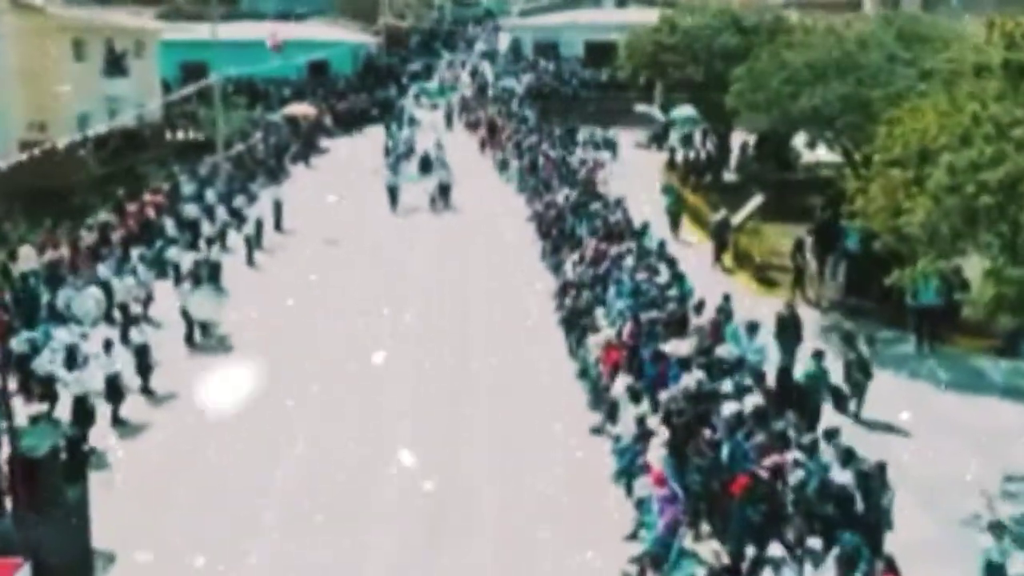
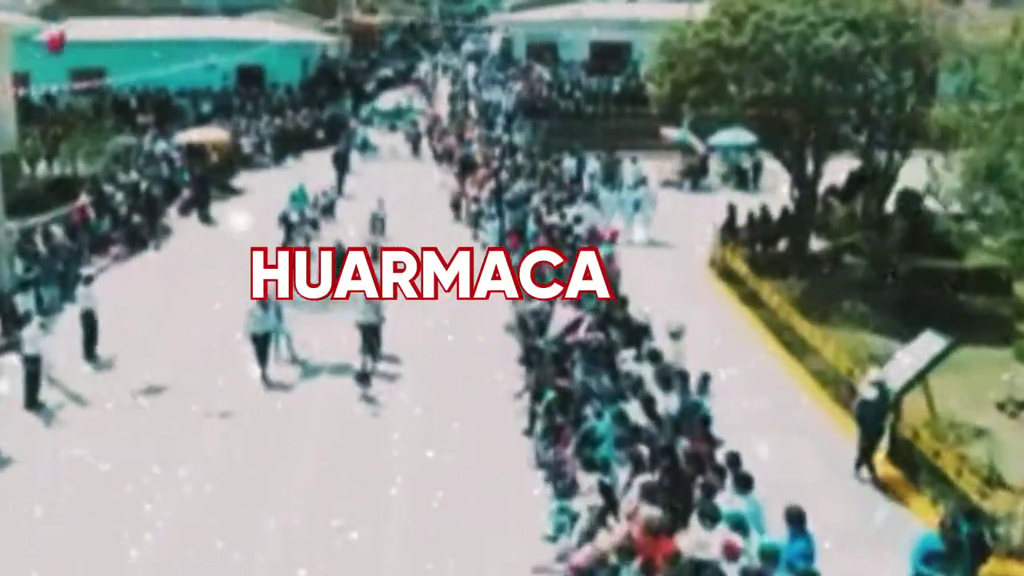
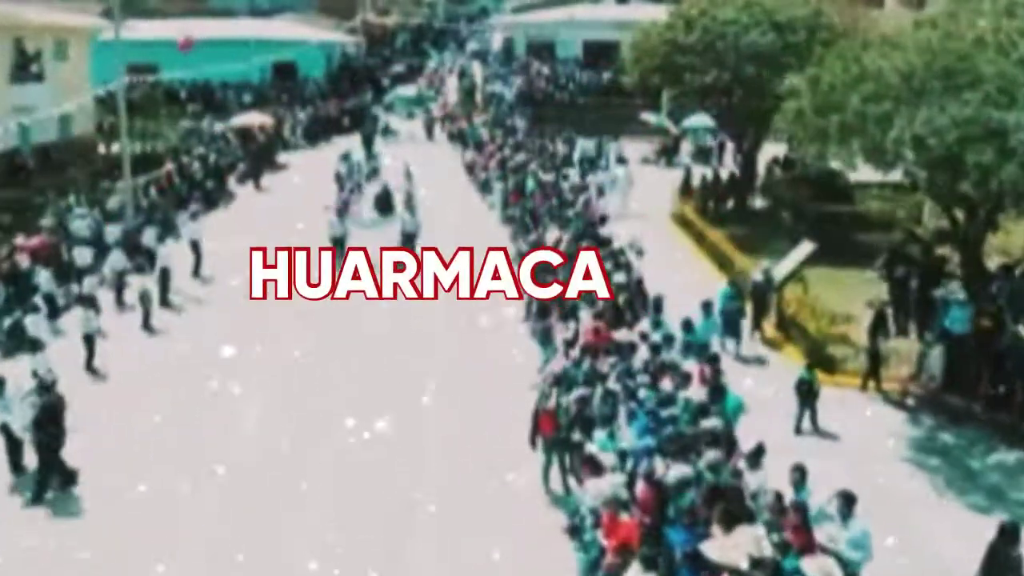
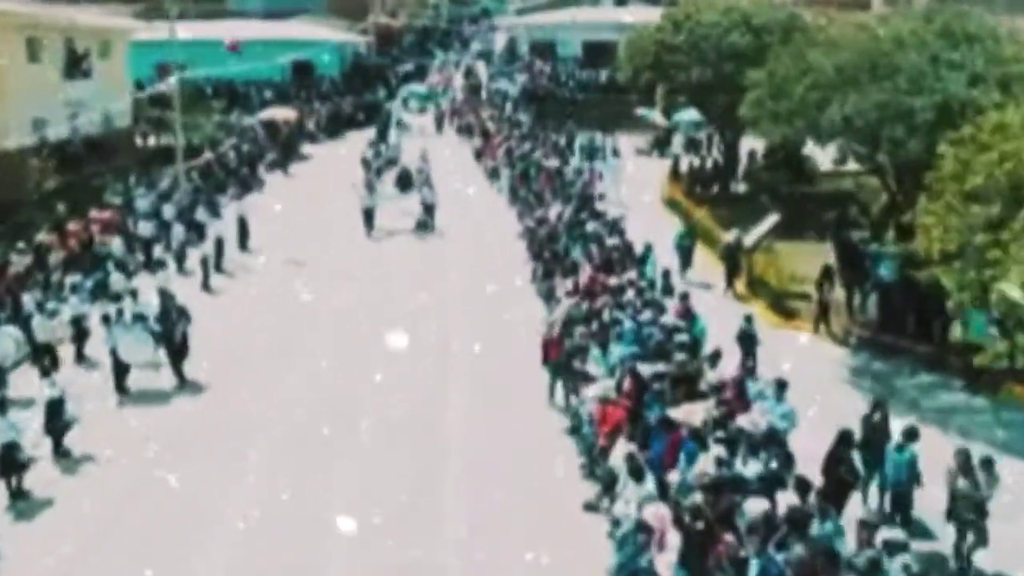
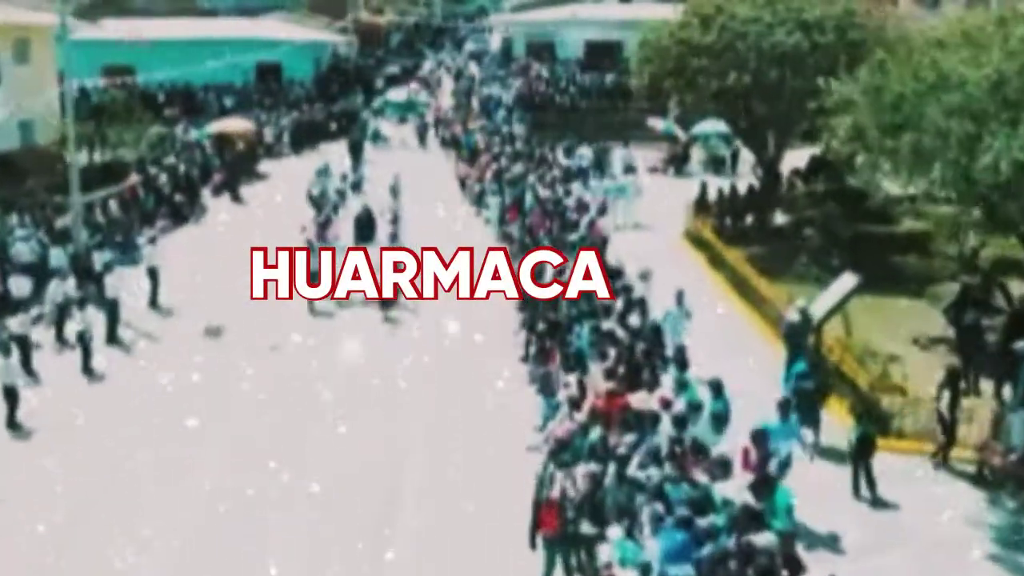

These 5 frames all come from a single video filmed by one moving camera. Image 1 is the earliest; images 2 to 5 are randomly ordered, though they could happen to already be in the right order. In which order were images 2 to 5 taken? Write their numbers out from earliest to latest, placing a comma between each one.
4, 3, 5, 2
